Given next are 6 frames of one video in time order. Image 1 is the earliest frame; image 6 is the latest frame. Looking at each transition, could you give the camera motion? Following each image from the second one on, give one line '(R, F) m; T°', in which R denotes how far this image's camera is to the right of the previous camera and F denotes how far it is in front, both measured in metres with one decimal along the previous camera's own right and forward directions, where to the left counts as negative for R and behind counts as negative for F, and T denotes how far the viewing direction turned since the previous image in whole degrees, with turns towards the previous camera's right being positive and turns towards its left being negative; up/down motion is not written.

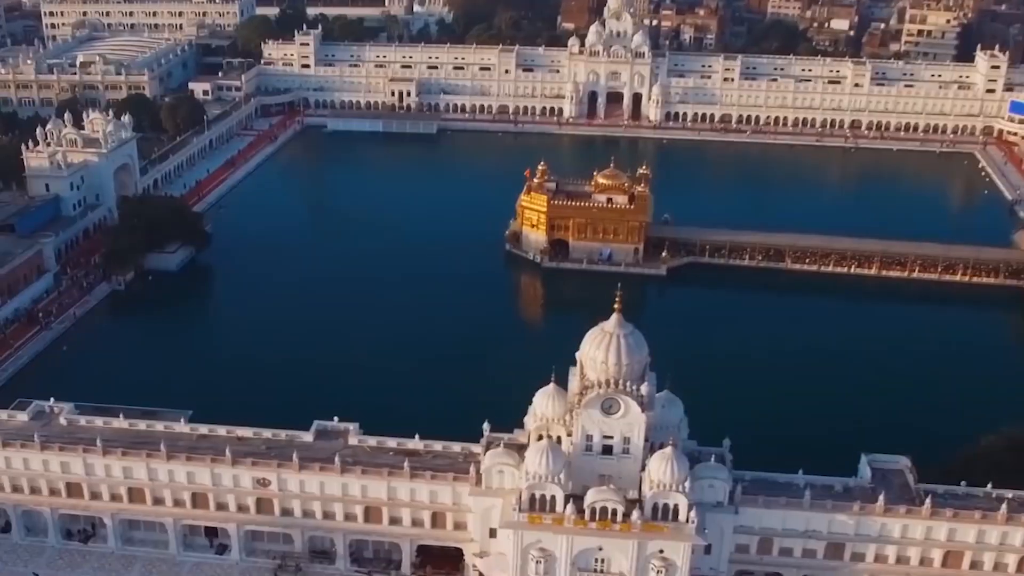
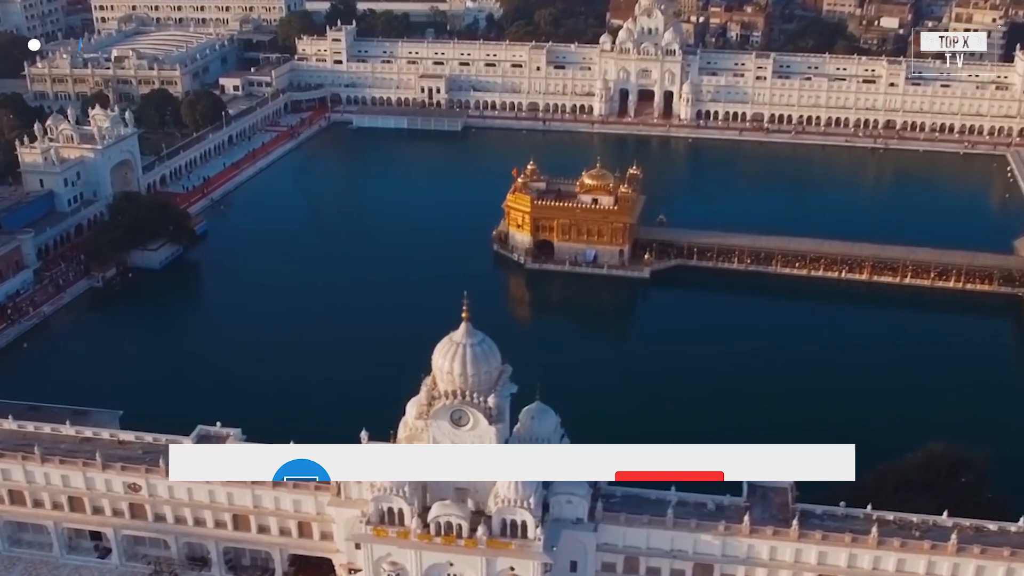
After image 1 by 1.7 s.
(+3.8, +0.9) m; -3°
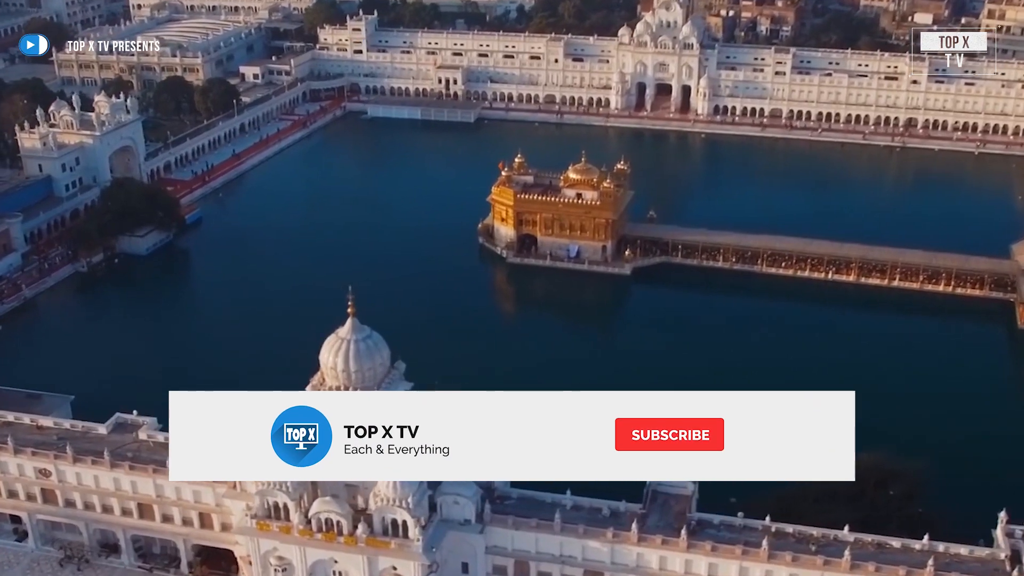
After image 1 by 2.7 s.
(+2.6, +0.4) m; -2°
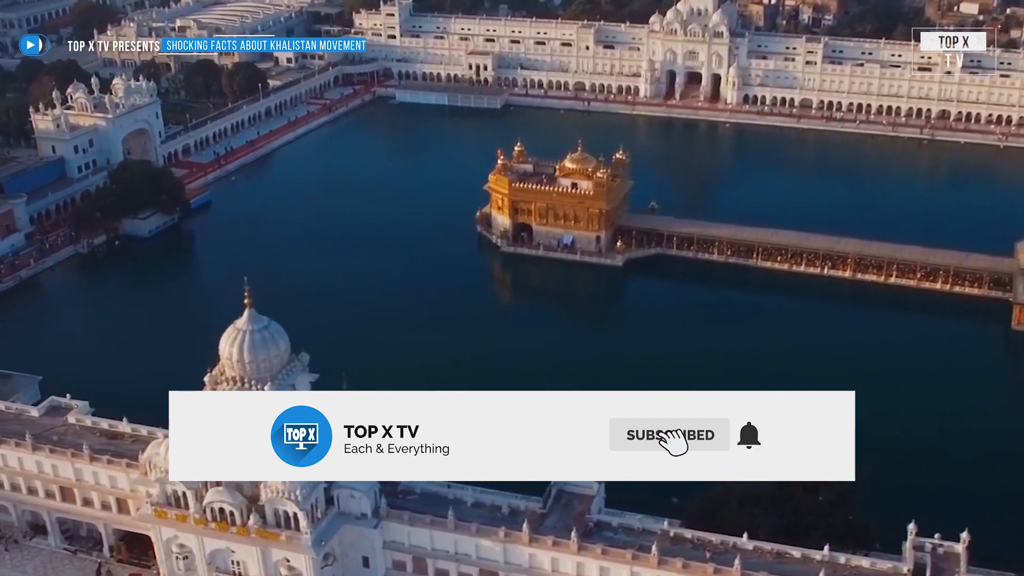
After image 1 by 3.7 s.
(+2.6, +0.3) m; -3°
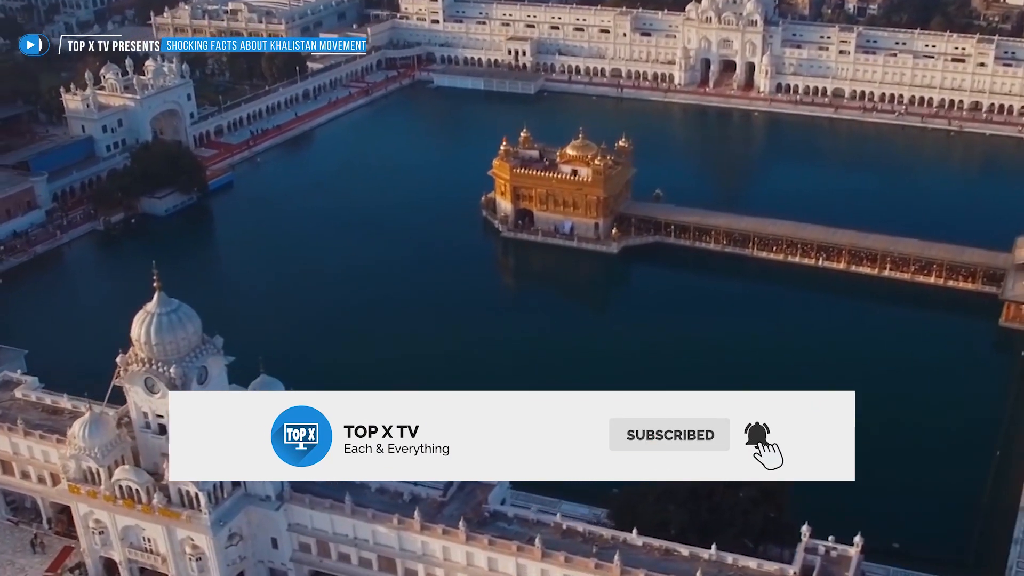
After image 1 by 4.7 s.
(+2.8, 0.0) m; -3°
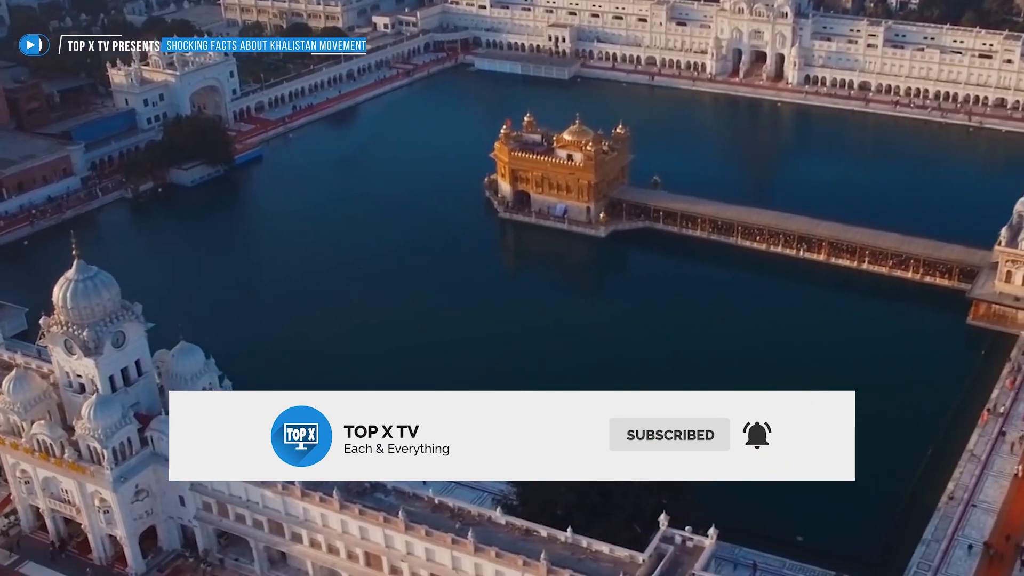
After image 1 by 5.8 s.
(+3.4, -0.6) m; -4°
